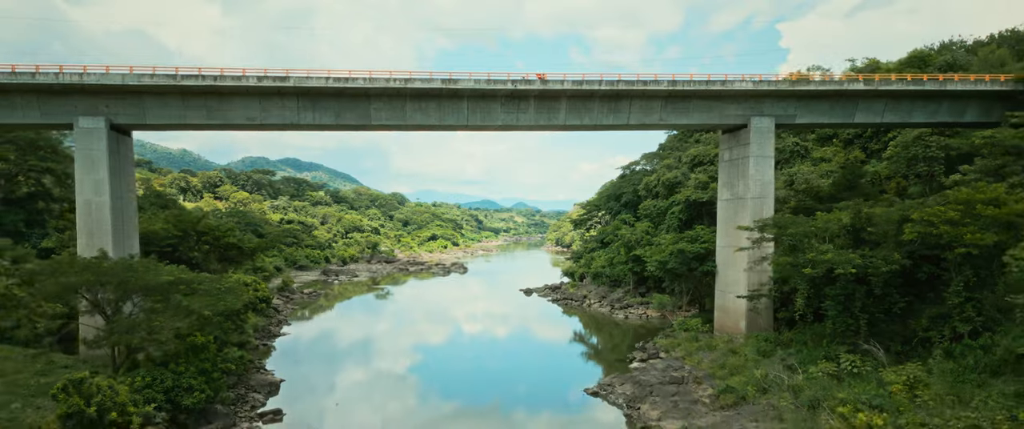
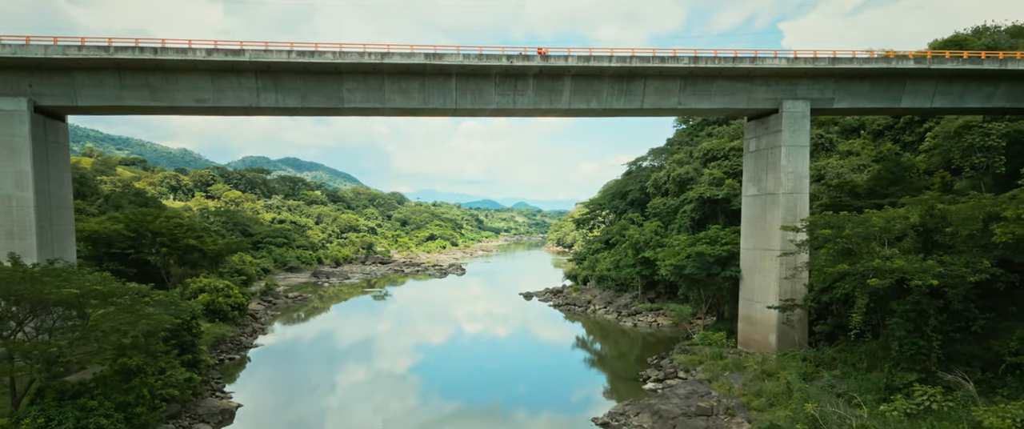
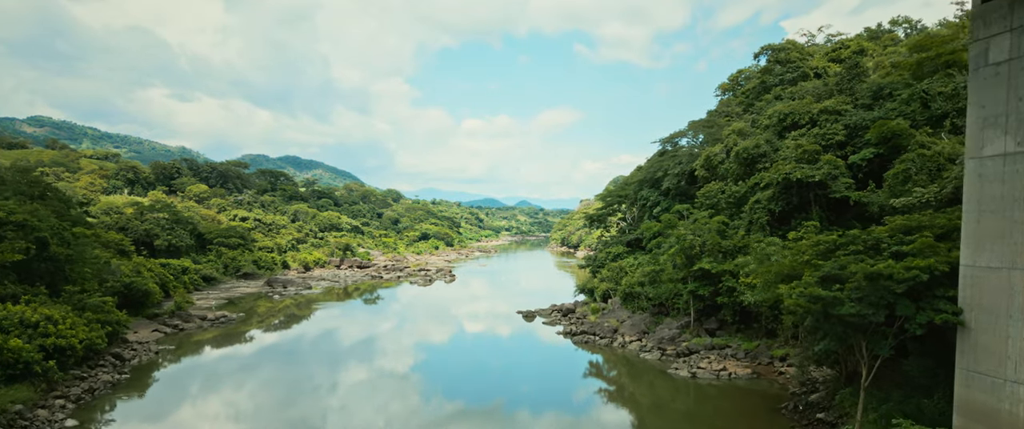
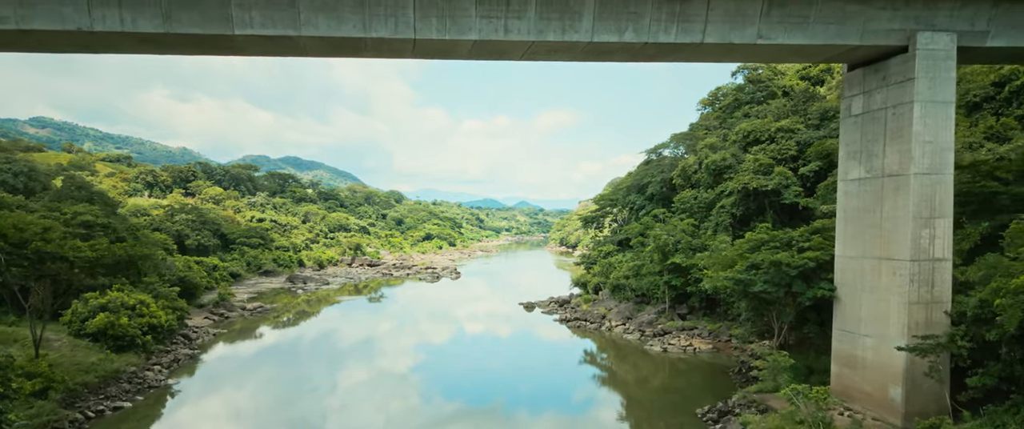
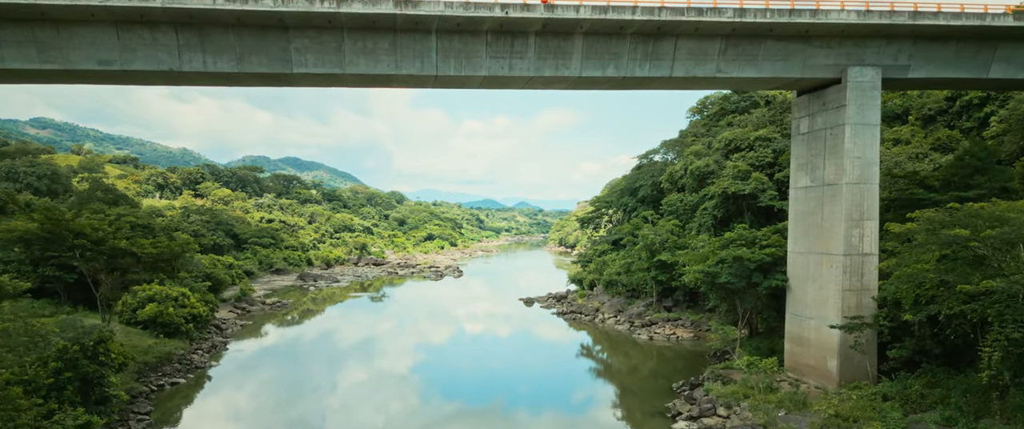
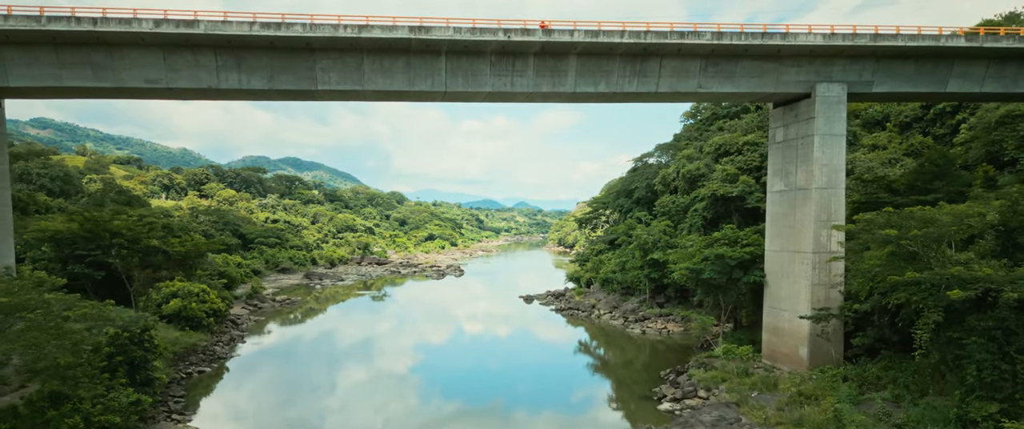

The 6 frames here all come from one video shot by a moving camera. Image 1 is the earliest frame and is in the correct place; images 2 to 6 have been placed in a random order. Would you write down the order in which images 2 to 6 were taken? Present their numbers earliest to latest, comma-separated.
2, 6, 5, 4, 3
